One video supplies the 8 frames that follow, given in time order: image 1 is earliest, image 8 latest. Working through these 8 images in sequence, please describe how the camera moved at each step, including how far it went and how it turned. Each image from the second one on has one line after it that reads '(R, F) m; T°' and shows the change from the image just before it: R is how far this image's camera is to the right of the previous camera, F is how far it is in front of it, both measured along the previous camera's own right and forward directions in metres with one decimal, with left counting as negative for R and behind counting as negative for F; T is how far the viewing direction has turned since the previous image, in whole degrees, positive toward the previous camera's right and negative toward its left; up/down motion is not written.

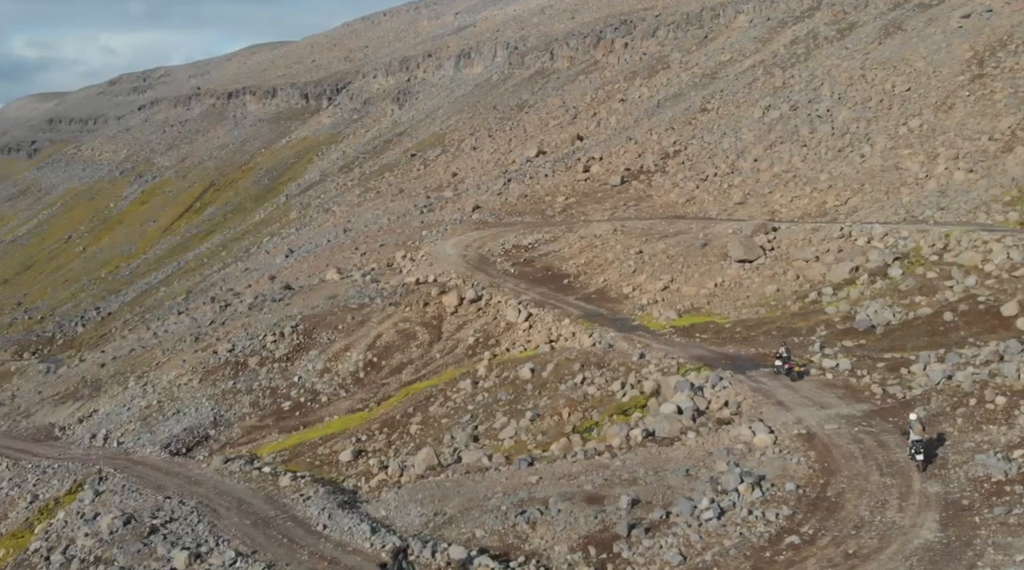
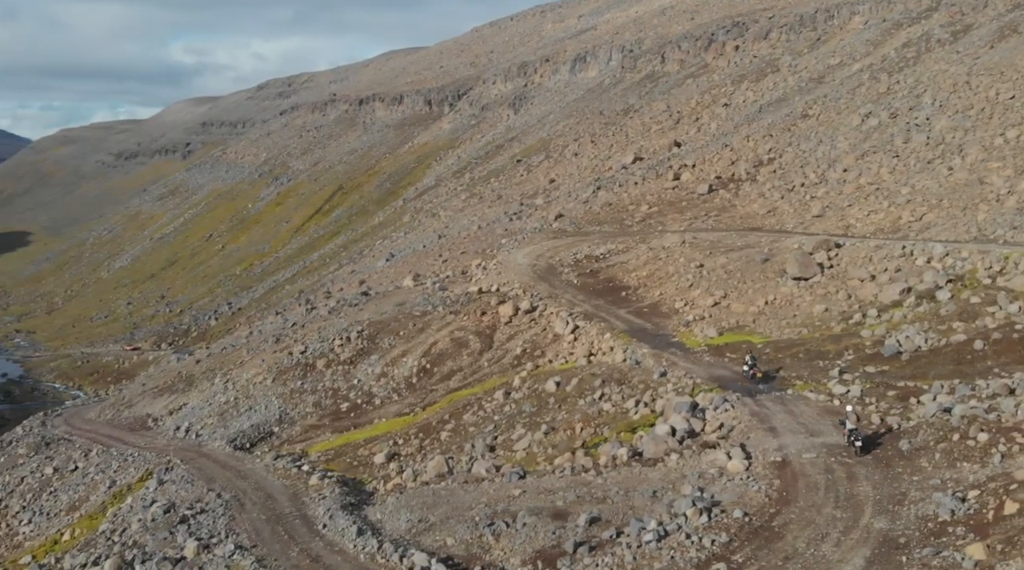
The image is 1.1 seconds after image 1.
(+3.3, -0.7) m; -8°
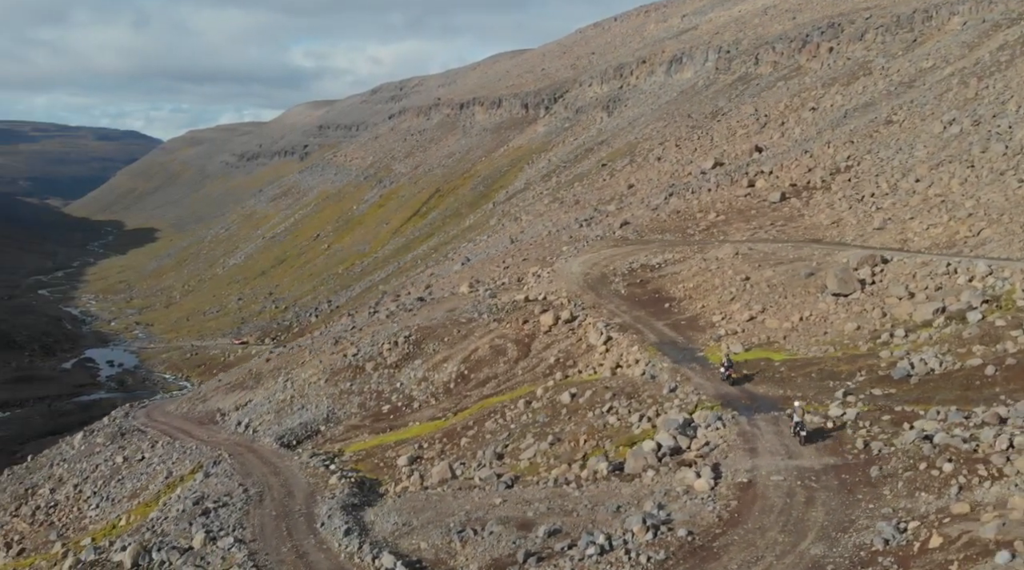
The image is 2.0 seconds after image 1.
(+2.9, -0.7) m; -7°
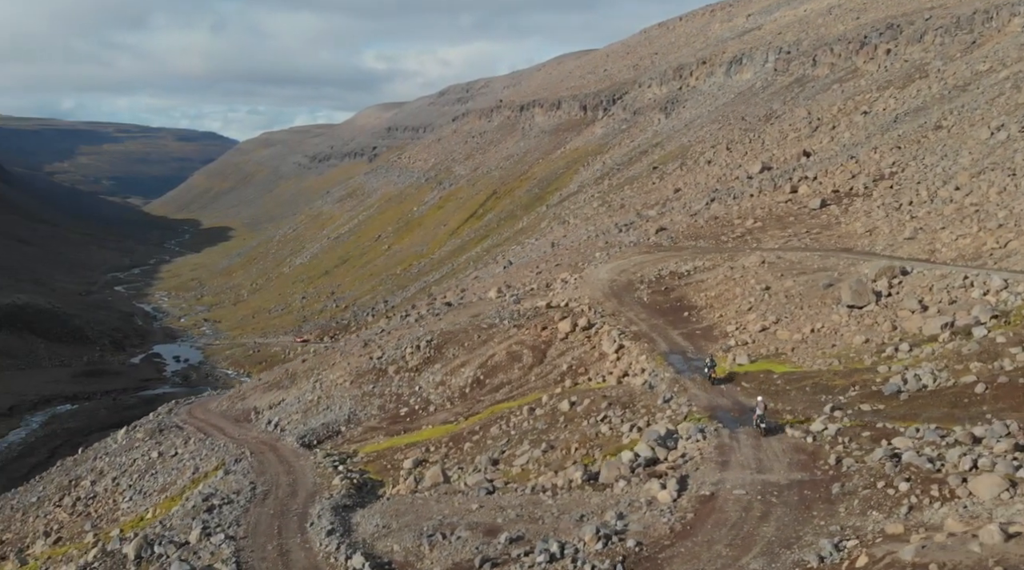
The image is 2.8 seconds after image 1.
(+2.2, -0.6) m; -4°
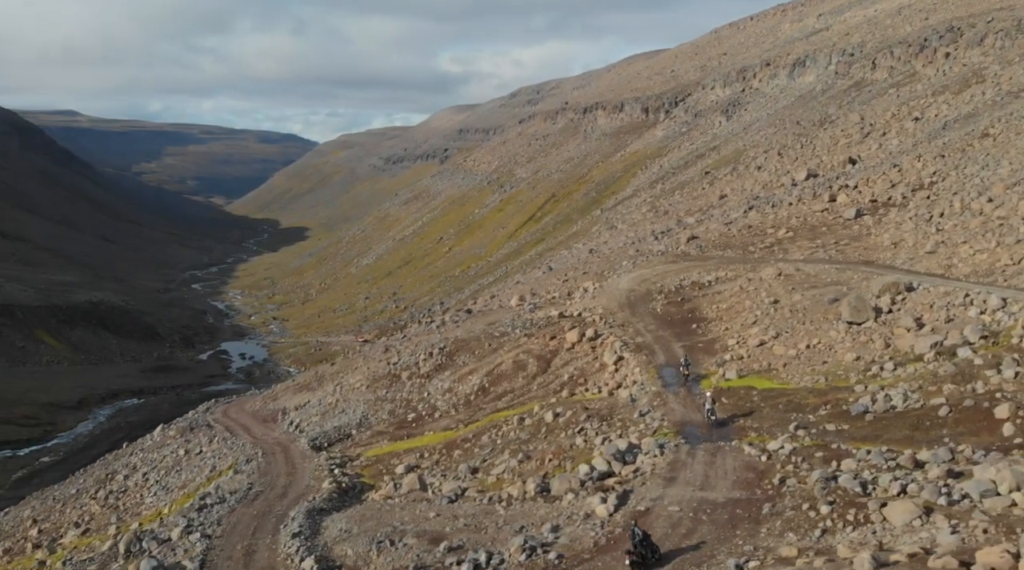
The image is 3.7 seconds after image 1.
(+2.9, -0.7) m; -5°
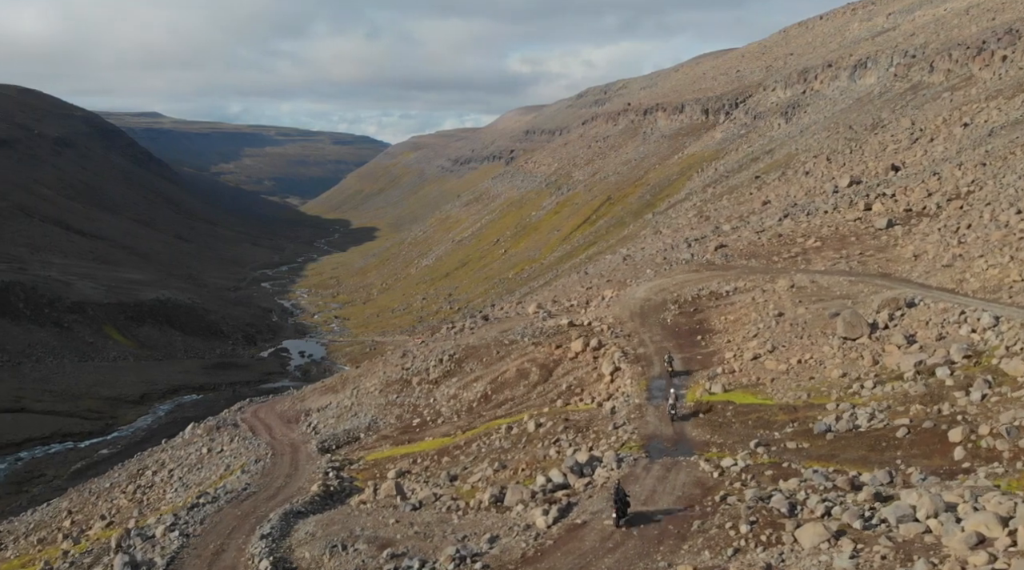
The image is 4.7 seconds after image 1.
(+2.9, -0.7) m; -4°
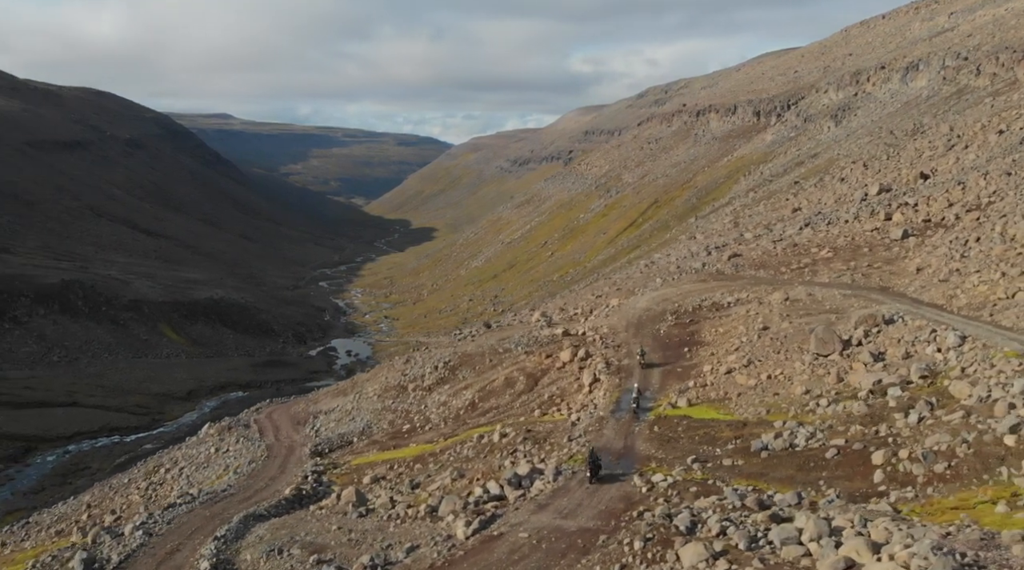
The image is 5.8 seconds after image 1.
(+3.4, -0.8) m; -4°
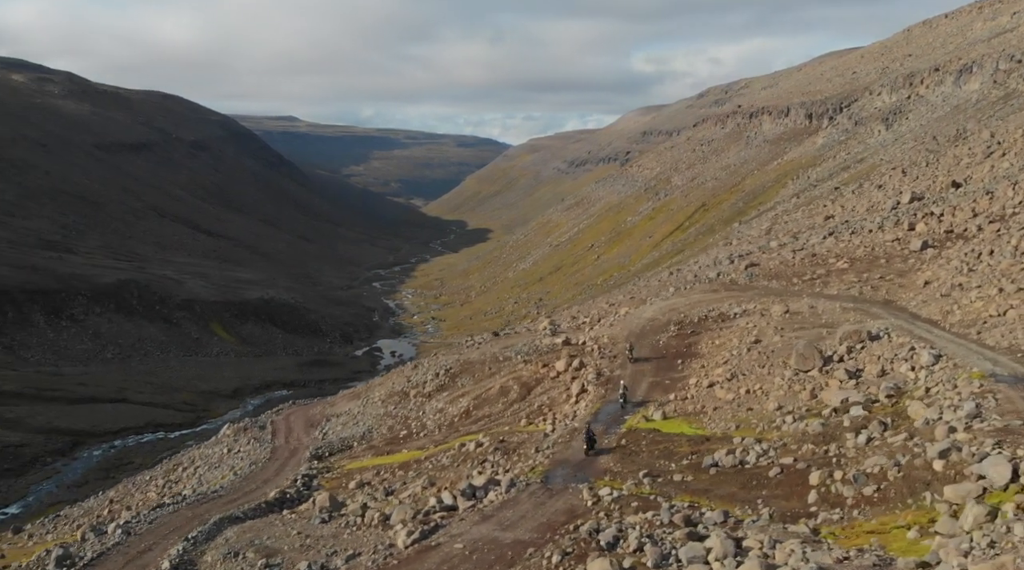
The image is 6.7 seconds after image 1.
(+3.0, -0.6) m; -4°
